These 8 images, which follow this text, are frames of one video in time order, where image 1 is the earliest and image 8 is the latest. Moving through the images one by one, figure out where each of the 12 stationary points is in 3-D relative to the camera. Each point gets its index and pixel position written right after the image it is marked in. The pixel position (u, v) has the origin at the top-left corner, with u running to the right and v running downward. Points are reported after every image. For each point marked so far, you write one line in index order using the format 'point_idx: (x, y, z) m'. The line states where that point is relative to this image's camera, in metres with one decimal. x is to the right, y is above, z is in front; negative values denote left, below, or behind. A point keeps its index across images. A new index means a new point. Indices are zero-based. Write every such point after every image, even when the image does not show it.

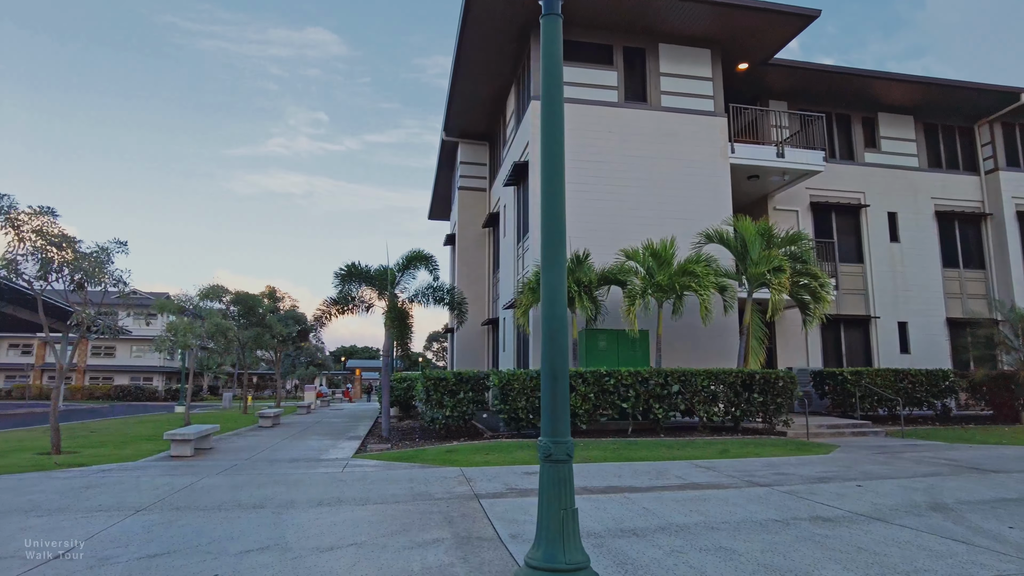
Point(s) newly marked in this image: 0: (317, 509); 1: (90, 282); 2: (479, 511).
0: (-2.2, -2.5, +7.3) m
1: (-8.2, +0.1, +12.8) m
2: (-0.4, -2.5, +7.2) m
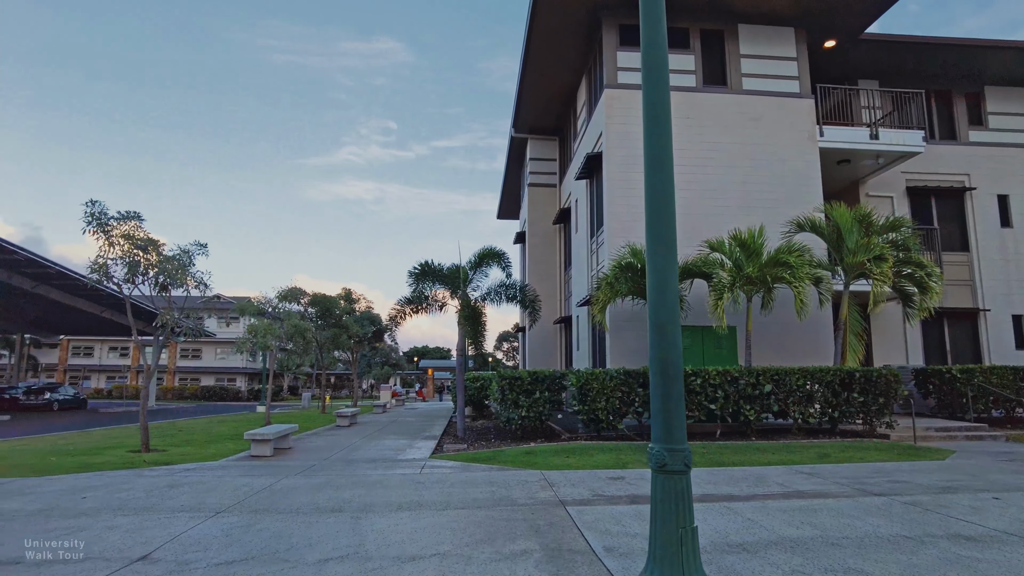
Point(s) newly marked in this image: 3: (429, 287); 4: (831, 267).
0: (-1.2, -2.4, +7.0) m
1: (-6.7, +0.1, +13.1) m
2: (+0.5, -2.4, +6.7) m
3: (-2.1, 0.0, +16.6) m
4: (+7.1, +0.5, +14.7) m
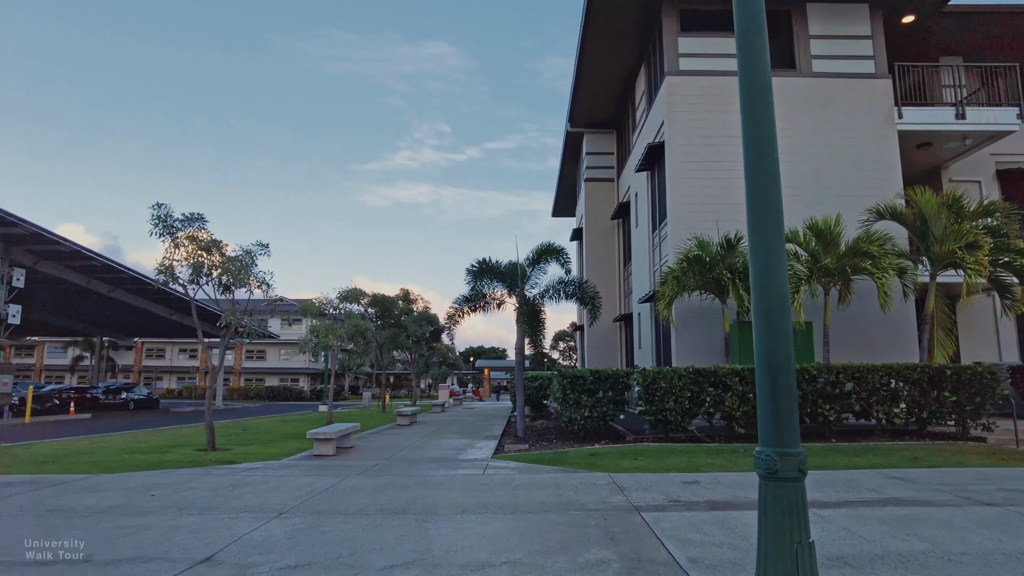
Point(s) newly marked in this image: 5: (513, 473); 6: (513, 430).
0: (-0.5, -2.3, +6.7) m
1: (-5.5, +0.1, +13.2) m
2: (+1.2, -2.3, +6.3) m
3: (-0.6, +0.1, +16.3) m
4: (+8.4, +0.7, +13.7) m
5: (0.0, -2.7, +9.6) m
6: (0.0, -3.7, +17.3) m
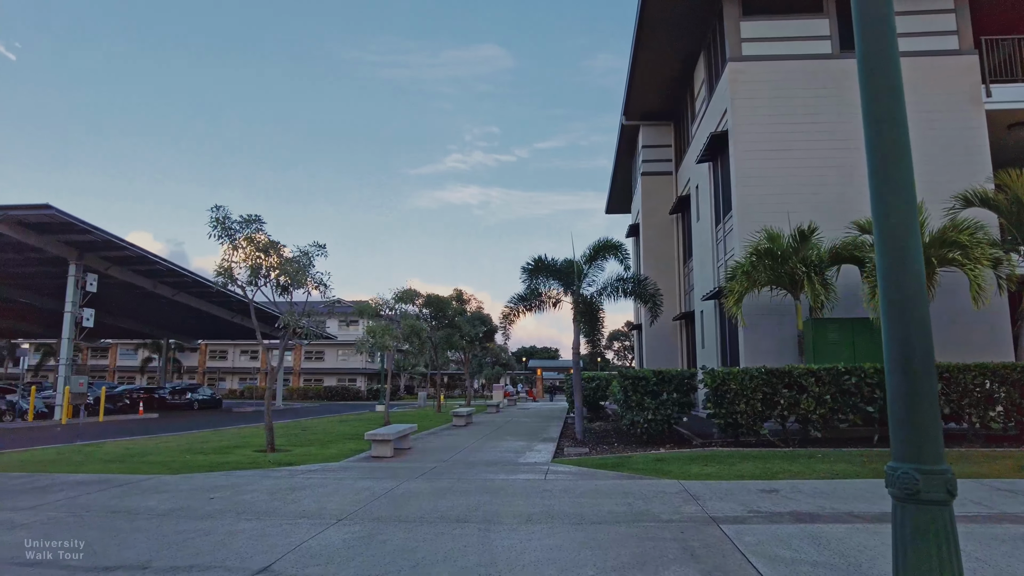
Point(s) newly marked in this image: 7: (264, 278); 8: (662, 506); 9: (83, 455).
0: (+0.1, -2.3, +6.3) m
1: (-4.3, 0.0, +13.2) m
2: (+1.8, -2.2, +5.7) m
3: (+0.8, +0.1, +15.9) m
4: (+9.6, +0.8, +12.6) m
5: (+0.9, -2.7, +9.2) m
6: (+1.5, -3.7, +16.8) m
7: (-4.9, +0.2, +12.9) m
8: (+1.7, -2.4, +7.3) m
9: (-8.4, -3.3, +13.0) m
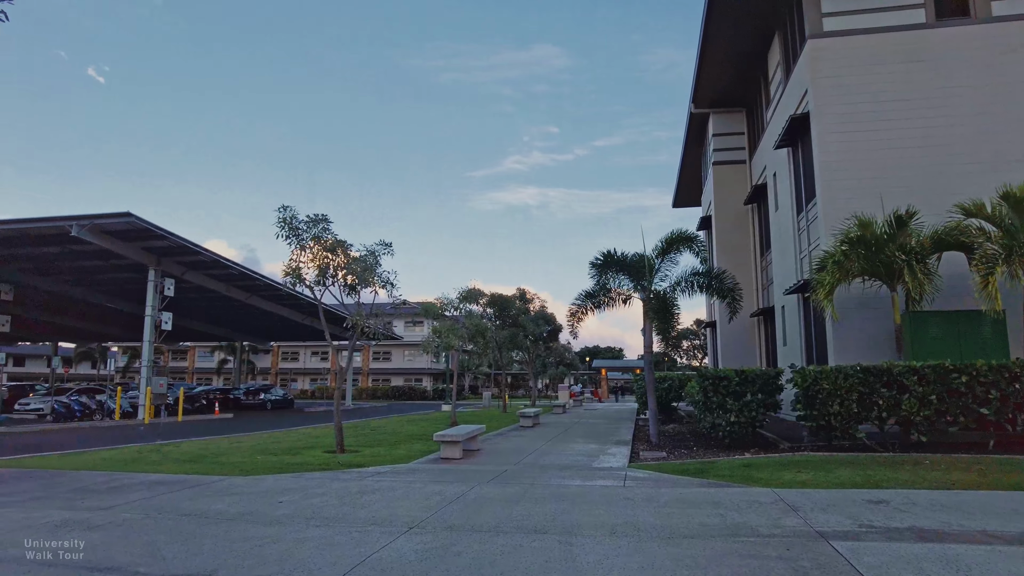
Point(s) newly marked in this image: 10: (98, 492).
0: (+0.9, -2.2, +5.8) m
1: (-3.0, +0.1, +13.1) m
2: (+2.5, -2.1, +5.1) m
3: (+2.3, +0.2, +15.3) m
4: (+10.8, +1.0, +11.2) m
5: (+1.9, -2.6, +8.6) m
6: (+3.2, -3.6, +16.1) m
7: (-3.5, +0.2, +12.9) m
8: (+2.5, -2.3, +6.6) m
9: (-7.0, -3.3, +13.2) m
10: (-5.5, -2.7, +8.7) m
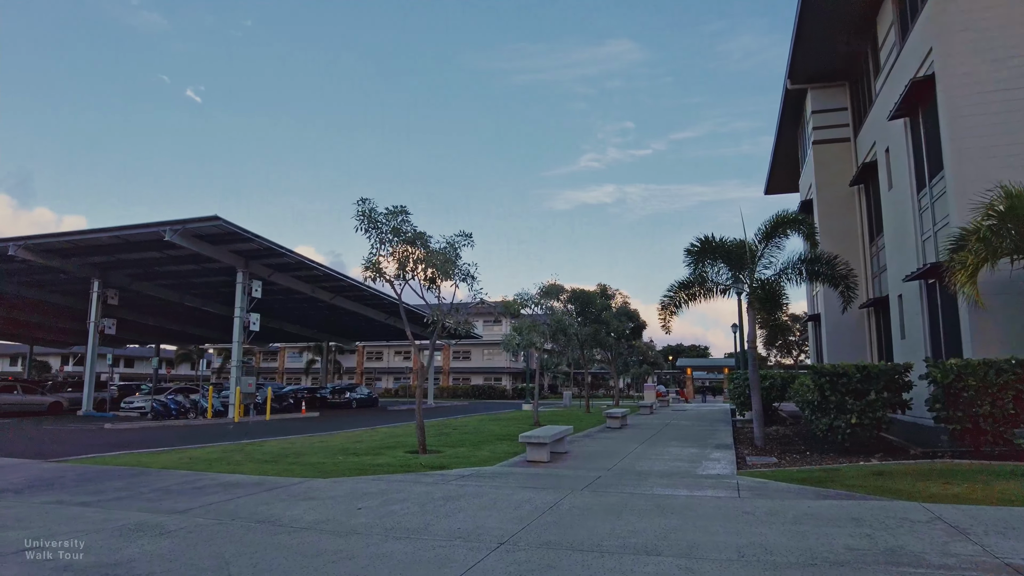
0: (+1.7, -2.0, +4.8) m
1: (-1.4, +0.2, +12.5) m
2: (+3.2, -1.9, +3.9) m
3: (+4.2, +0.5, +14.0) m
4: (+12.1, +1.4, +9.0) m
5: (+3.0, -2.4, +7.5) m
6: (+5.3, -3.3, +14.8) m
7: (-1.9, +0.3, +12.3) m
8: (+3.4, -2.1, +5.4) m
9: (-5.3, -3.3, +13.1) m
10: (-4.3, -2.6, +8.4) m
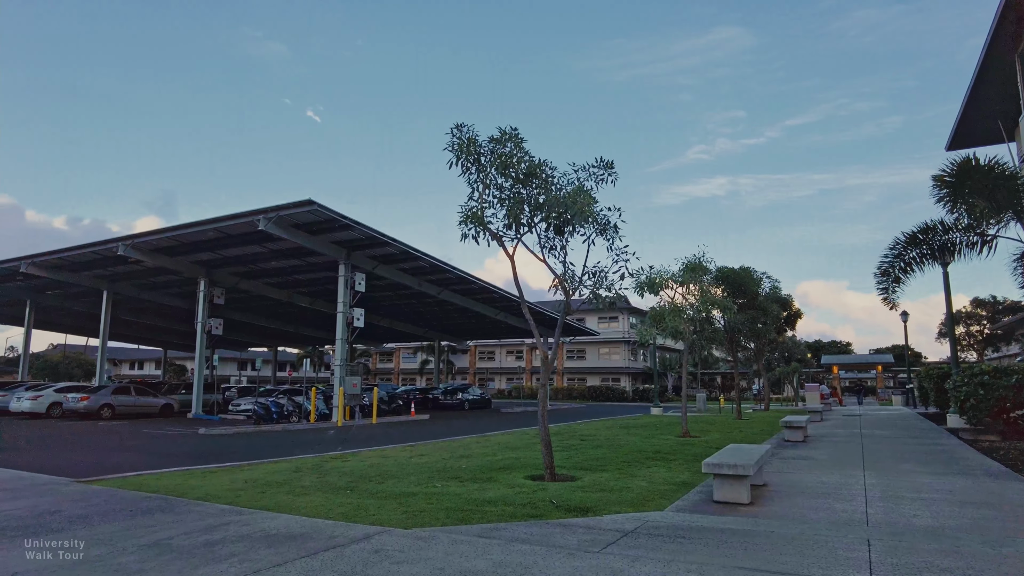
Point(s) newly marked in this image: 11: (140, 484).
0: (+2.6, -1.4, +0.7) m
1: (+0.8, +0.7, +8.8) m
2: (+3.9, -1.2, -0.4) m
3: (+6.5, +1.2, +9.4) m
4: (+13.4, +2.3, +3.2) m
5: (+4.3, -1.7, +3.1) m
6: (+7.8, -2.6, +10.0) m
7: (+0.2, +0.9, +8.8) m
8: (+4.3, -1.4, +1.1) m
9: (-2.9, -2.8, +10.0) m
10: (-2.7, -2.2, +5.3) m
11: (-5.2, -2.7, +9.1) m
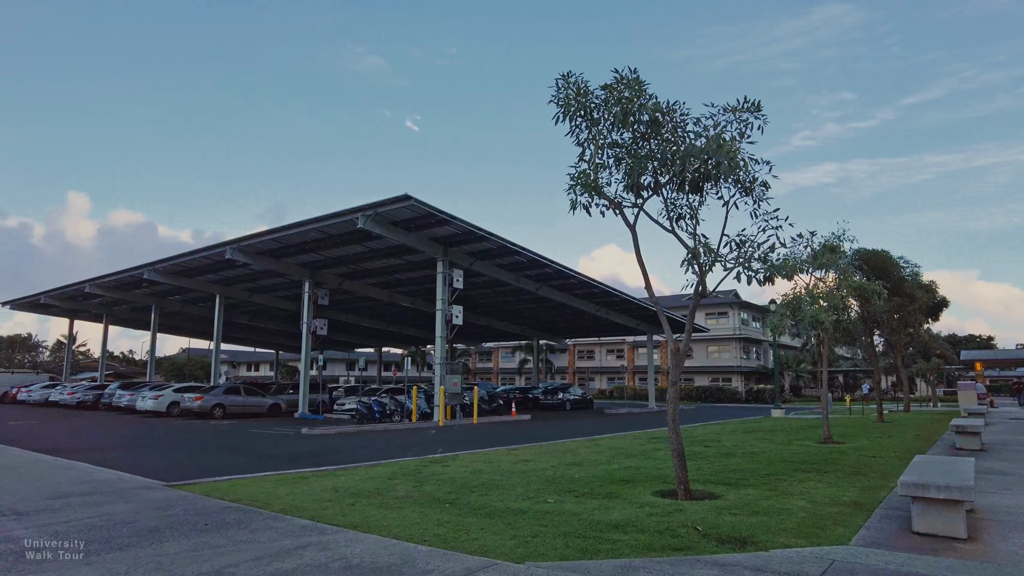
0: (+2.7, -1.1, -1.0) m
1: (+2.1, +1.0, +7.2) m
2: (+3.9, -0.9, -2.4) m
3: (+7.8, +1.6, +7.0) m
4: (+13.7, +2.9, -0.2) m
5: (+4.9, -1.4, +1.1) m
6: (+9.2, -2.2, +7.4) m
7: (+1.5, +1.1, +7.3) m
8: (+4.5, -1.1, -0.9) m
9: (-1.3, -2.7, +9.0) m
10: (-1.8, -2.0, +4.2) m
11: (-3.6, -2.6, +8.4) m
